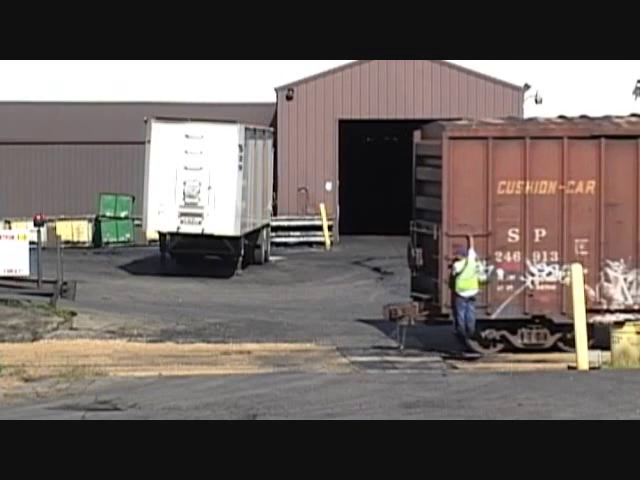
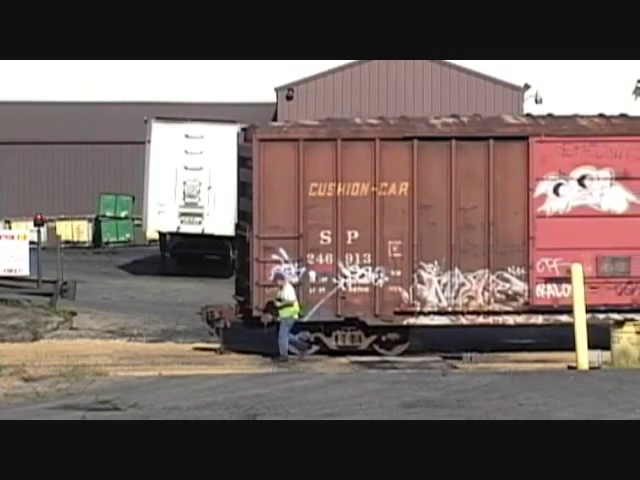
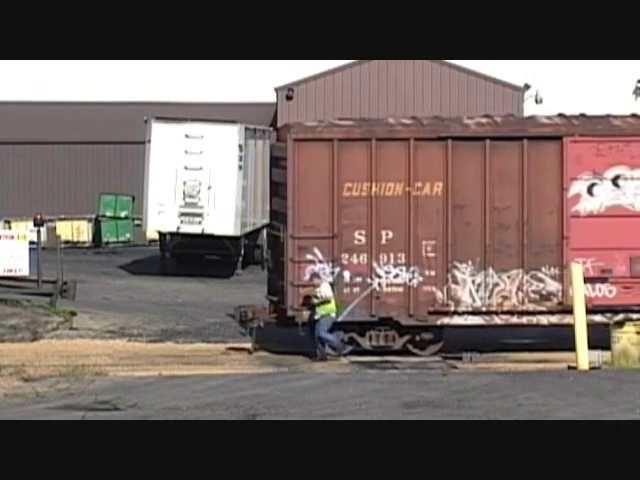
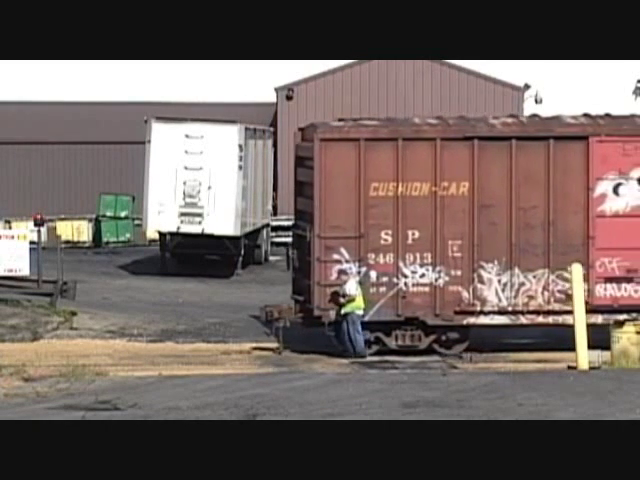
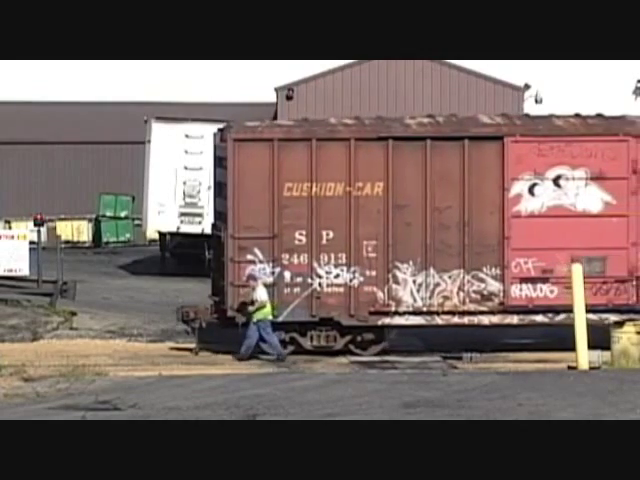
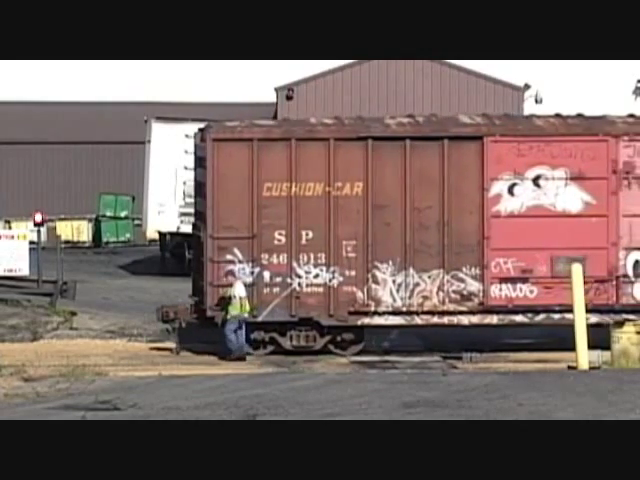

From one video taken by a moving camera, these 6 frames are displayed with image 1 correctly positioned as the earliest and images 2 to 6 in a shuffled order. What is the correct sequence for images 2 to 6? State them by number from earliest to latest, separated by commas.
4, 3, 2, 5, 6
